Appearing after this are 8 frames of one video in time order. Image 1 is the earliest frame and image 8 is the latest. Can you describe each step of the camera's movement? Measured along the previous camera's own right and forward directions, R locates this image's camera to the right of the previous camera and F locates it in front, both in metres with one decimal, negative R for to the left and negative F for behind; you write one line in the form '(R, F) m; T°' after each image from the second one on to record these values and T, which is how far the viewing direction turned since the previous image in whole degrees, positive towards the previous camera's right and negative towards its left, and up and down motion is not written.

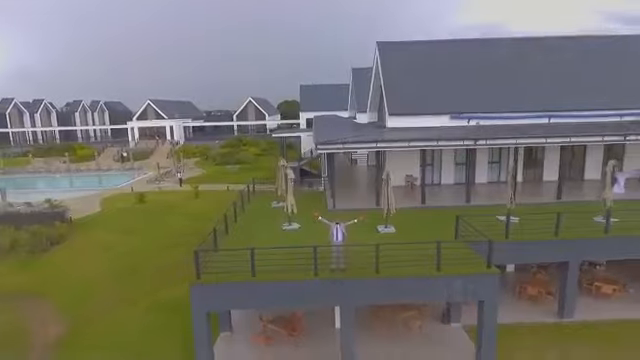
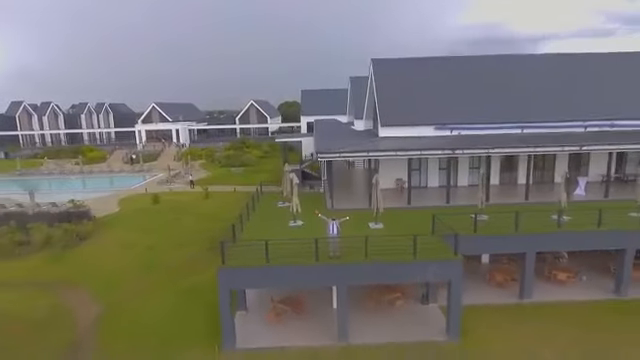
(0.0, -1.7) m; 0°
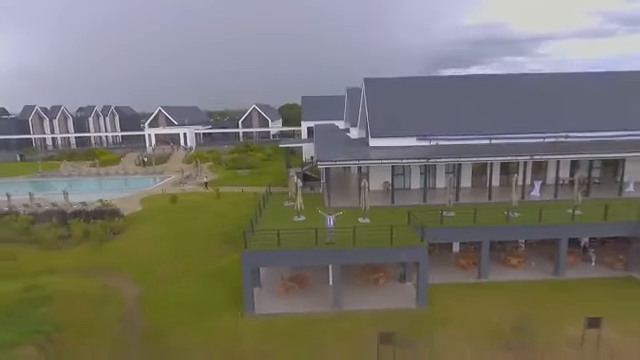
(0.0, -2.7) m; 0°
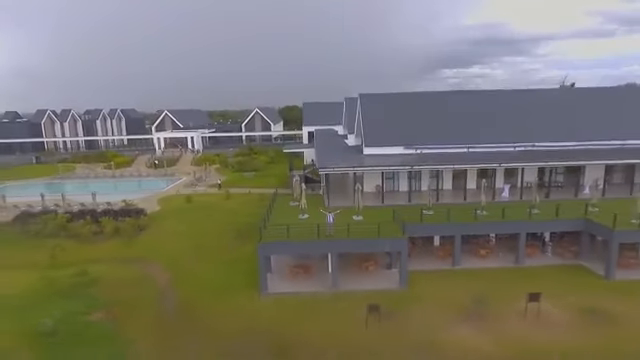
(0.0, -2.7) m; 0°
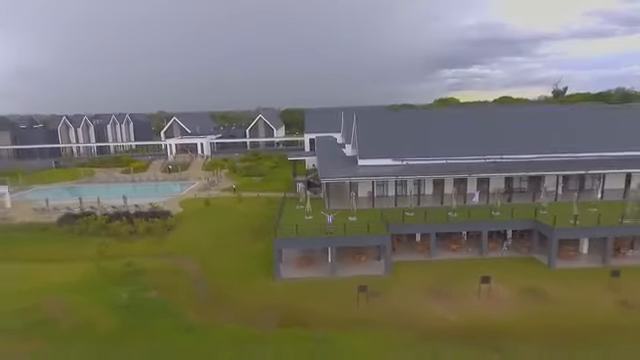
(-0.1, -3.7) m; 0°
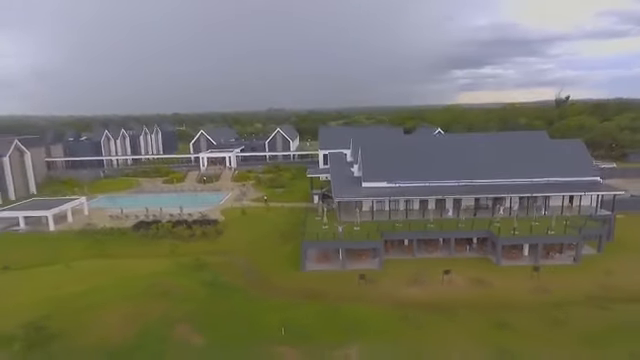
(-0.3, -7.7) m; -1°
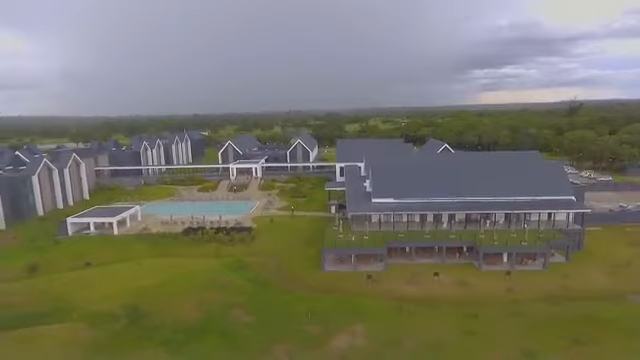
(0.0, -6.5) m; -2°
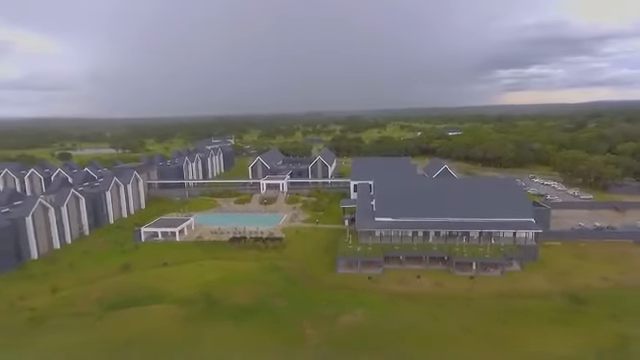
(+0.5, -11.4) m; -3°
